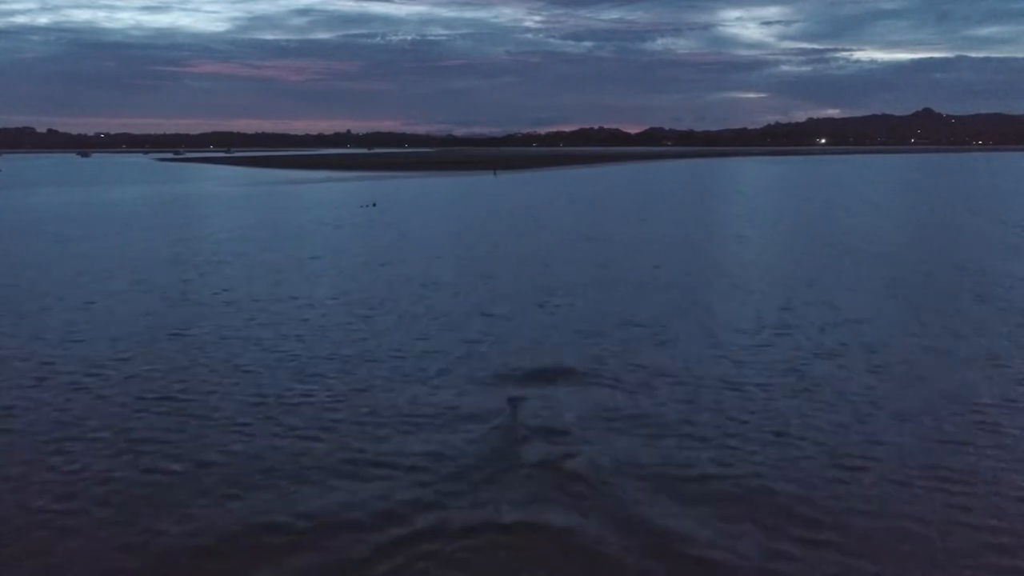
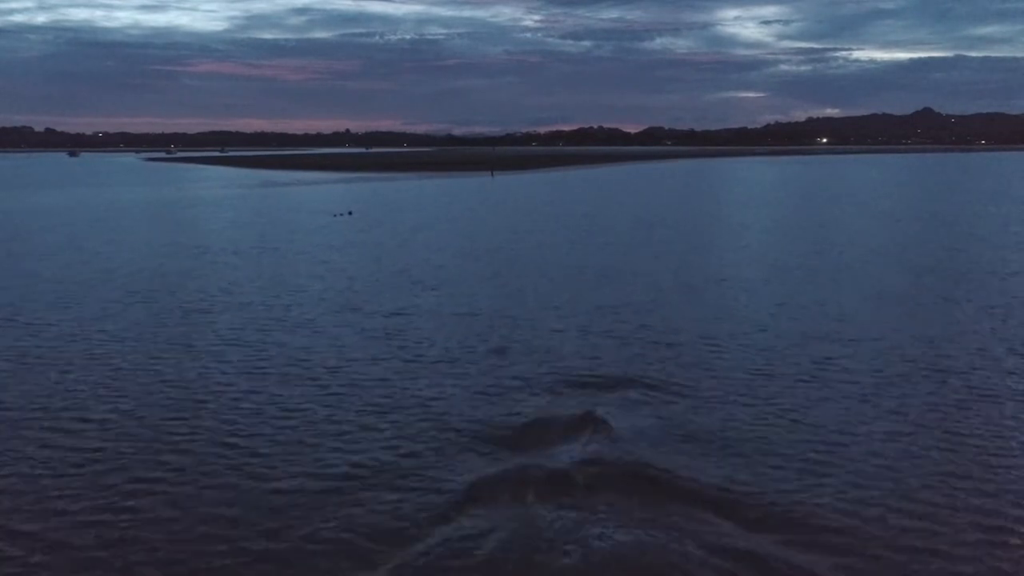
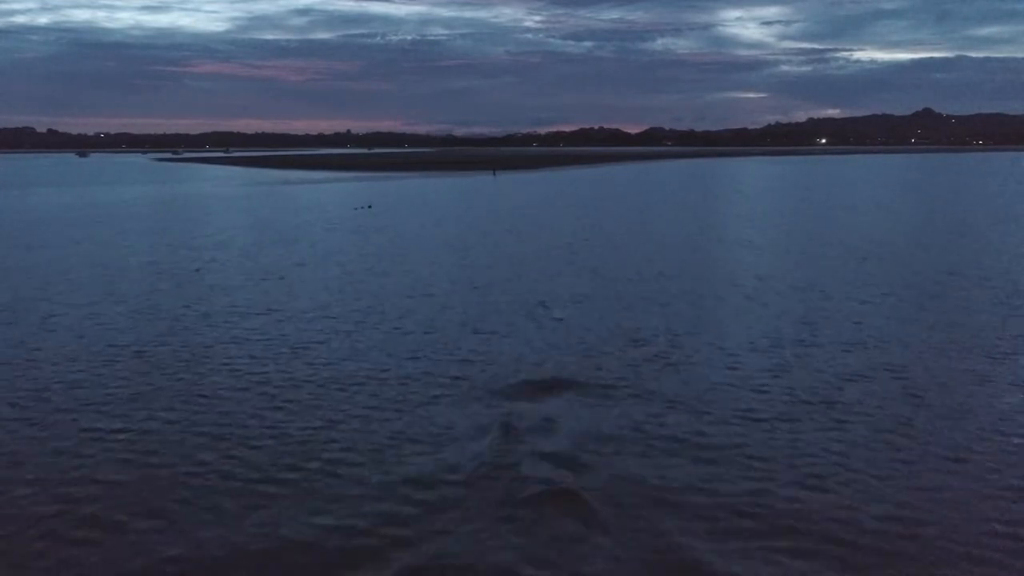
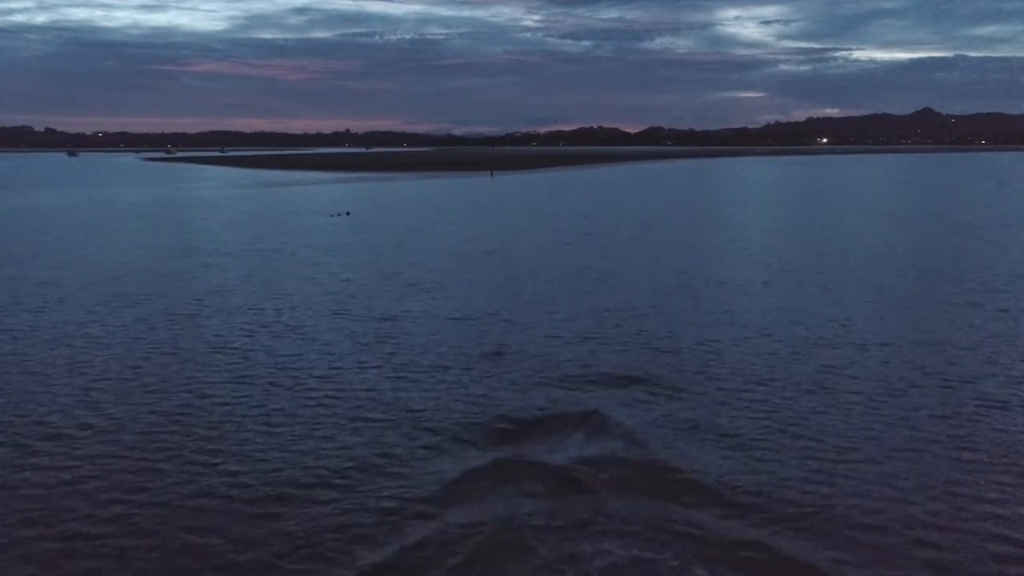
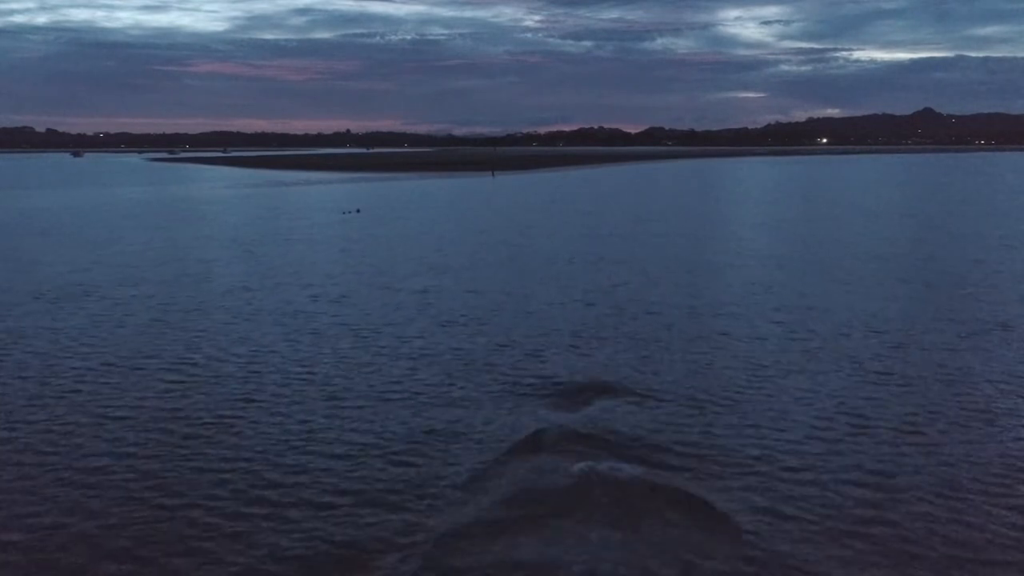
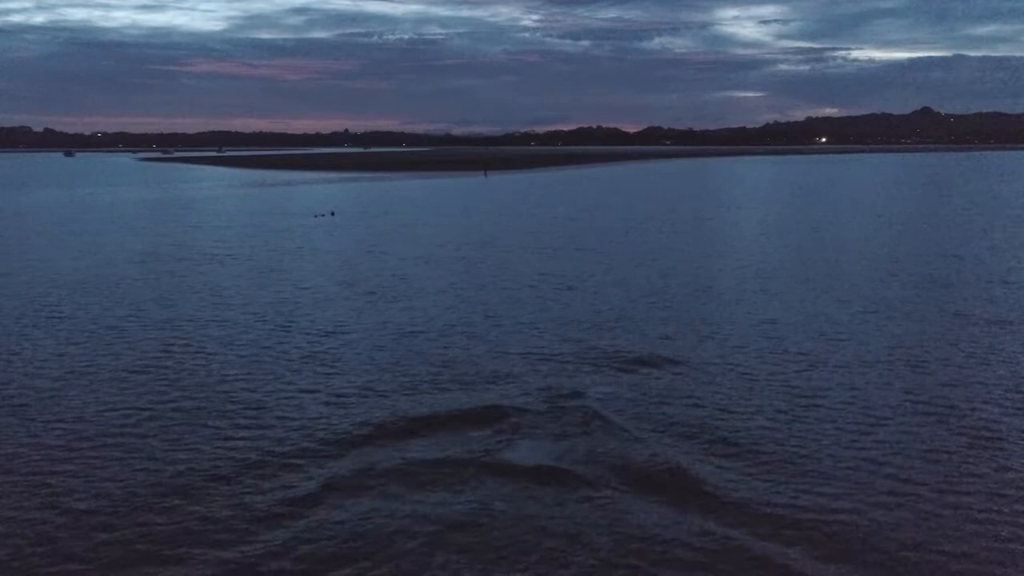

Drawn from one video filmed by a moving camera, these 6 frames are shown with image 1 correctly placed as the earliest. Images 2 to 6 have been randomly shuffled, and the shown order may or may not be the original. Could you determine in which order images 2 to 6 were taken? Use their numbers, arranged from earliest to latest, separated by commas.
3, 5, 2, 4, 6
